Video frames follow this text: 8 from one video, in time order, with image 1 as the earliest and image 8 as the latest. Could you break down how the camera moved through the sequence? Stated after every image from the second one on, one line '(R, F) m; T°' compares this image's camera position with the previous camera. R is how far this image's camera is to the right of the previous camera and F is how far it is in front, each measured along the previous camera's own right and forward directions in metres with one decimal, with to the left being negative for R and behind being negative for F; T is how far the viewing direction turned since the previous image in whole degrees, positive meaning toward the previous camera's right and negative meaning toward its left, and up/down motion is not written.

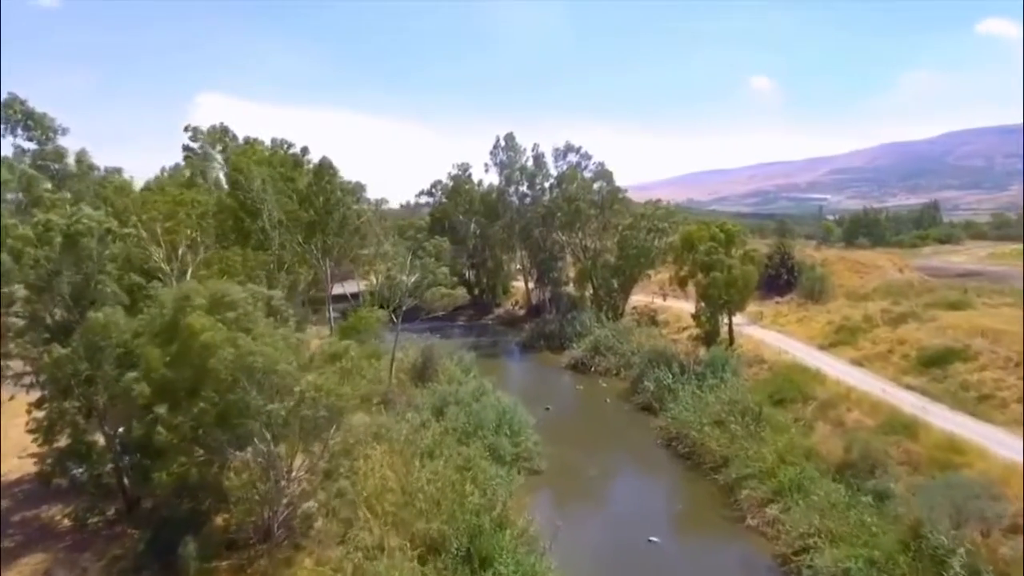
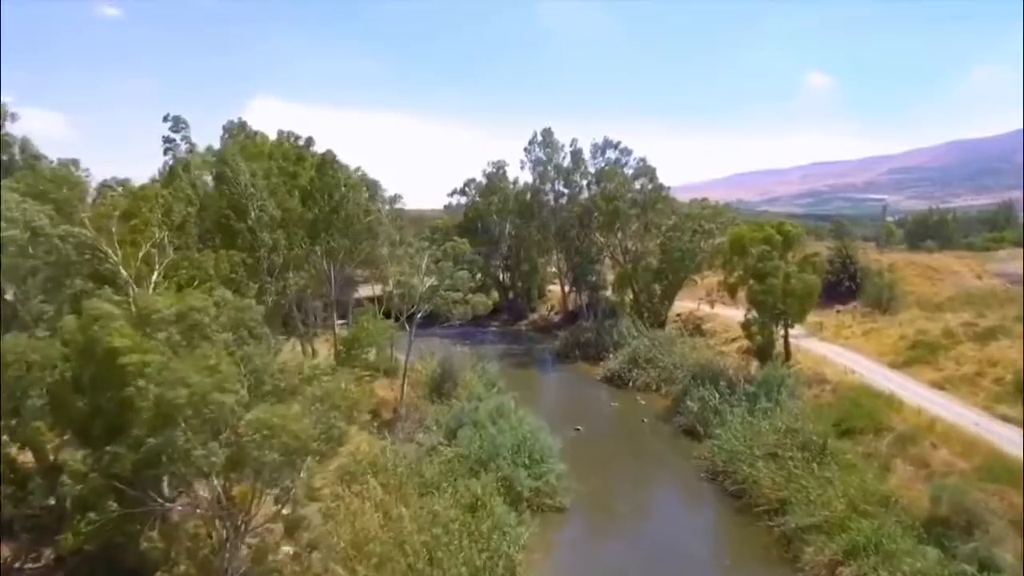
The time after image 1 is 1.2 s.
(+0.6, +2.2) m; -4°
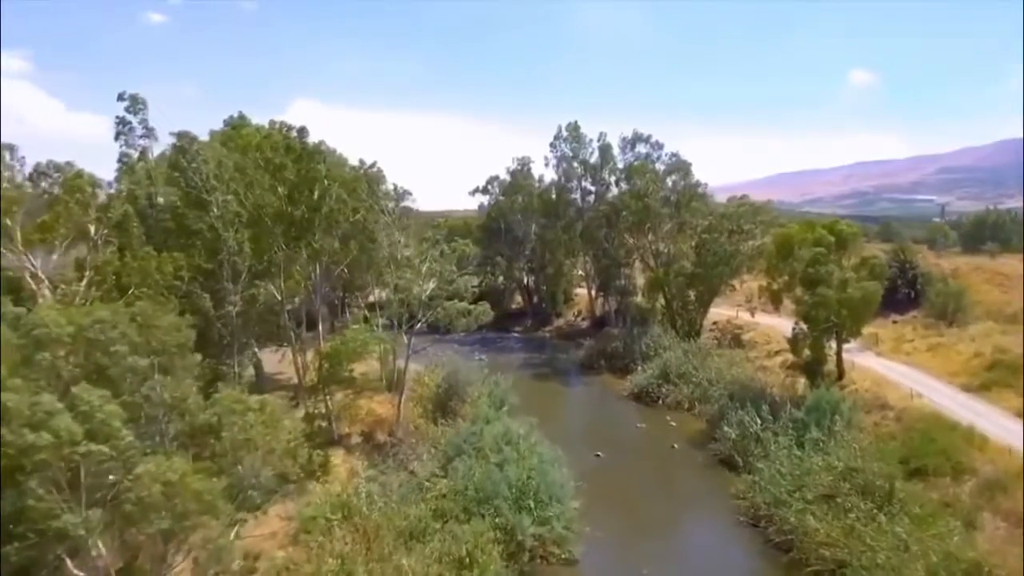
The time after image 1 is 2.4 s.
(+0.6, +2.2) m; -3°
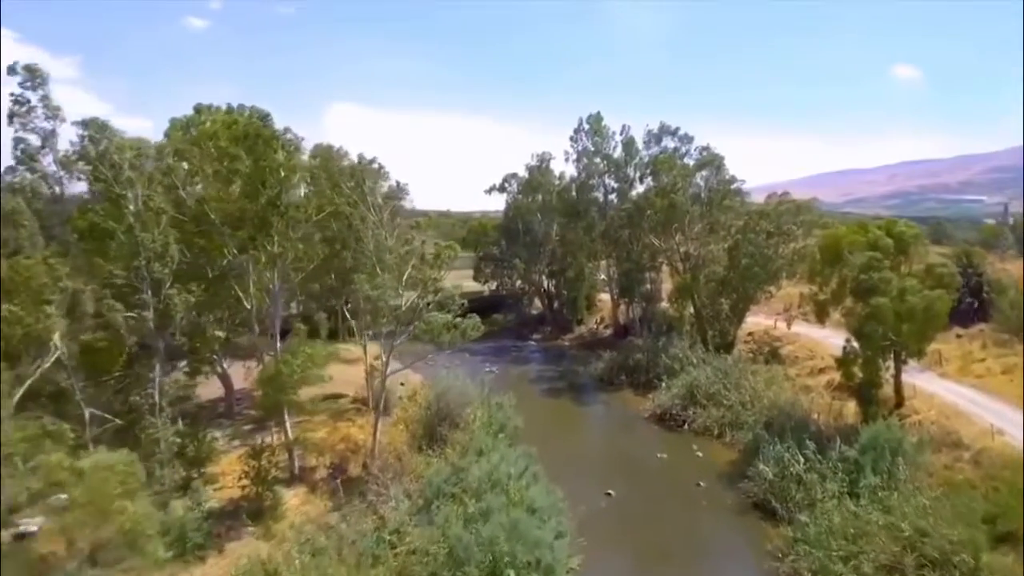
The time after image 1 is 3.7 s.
(+0.9, +2.5) m; -3°
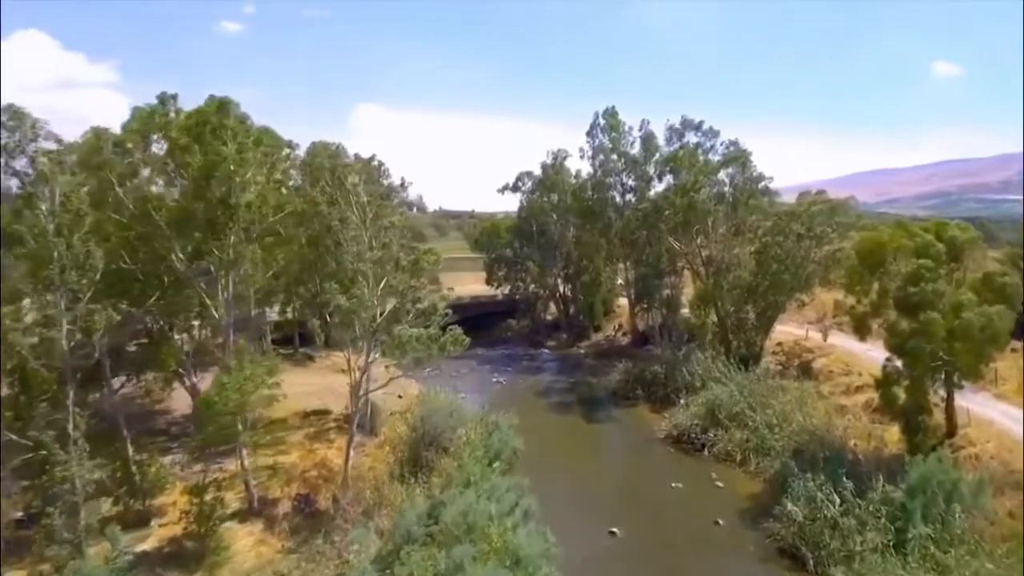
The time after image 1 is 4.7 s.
(+0.7, +1.8) m; -2°
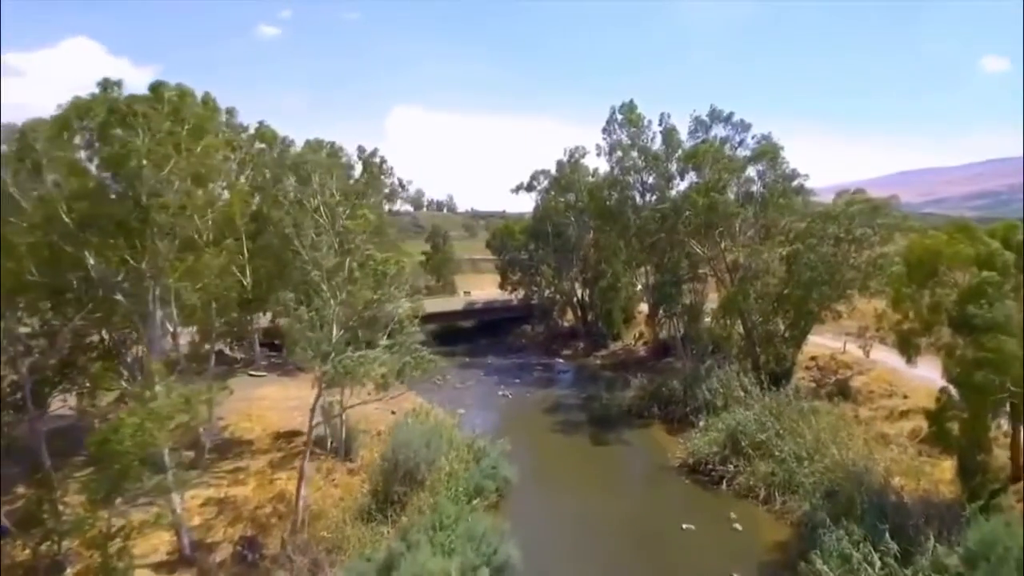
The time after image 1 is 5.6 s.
(+1.0, +1.9) m; -3°
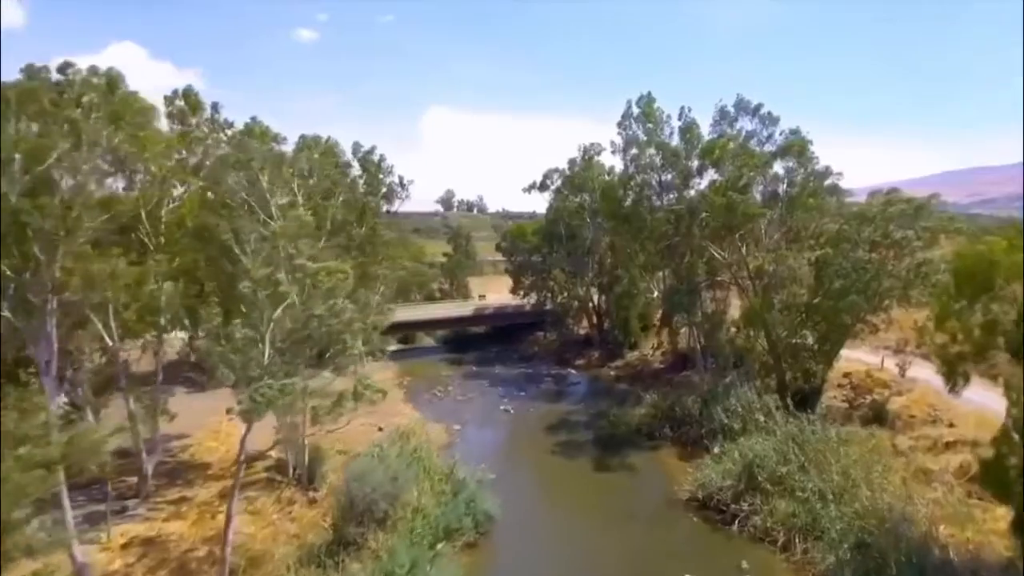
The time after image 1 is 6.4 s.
(+1.1, +1.8) m; -3°
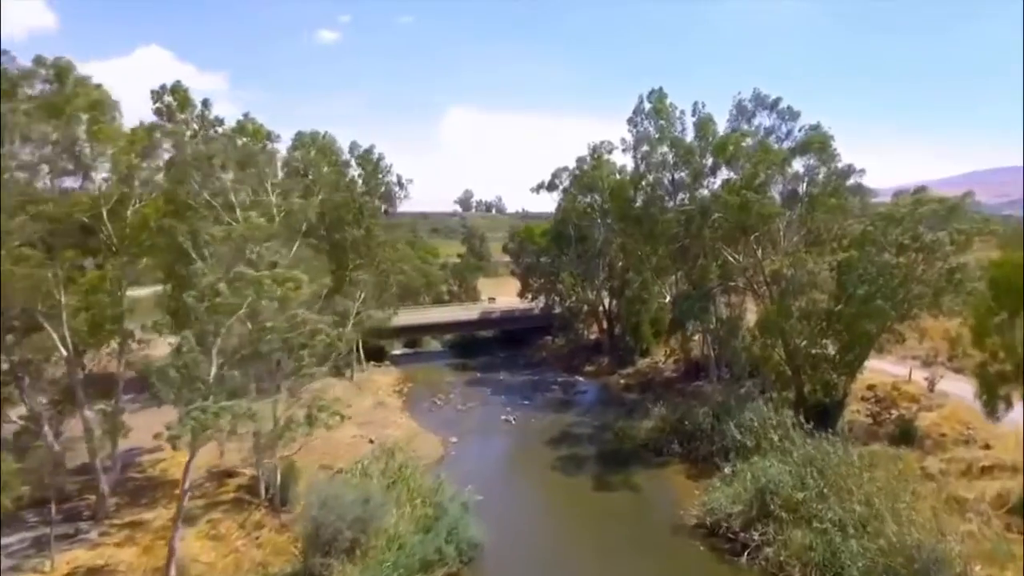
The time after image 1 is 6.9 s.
(+0.6, +1.1) m; -2°
